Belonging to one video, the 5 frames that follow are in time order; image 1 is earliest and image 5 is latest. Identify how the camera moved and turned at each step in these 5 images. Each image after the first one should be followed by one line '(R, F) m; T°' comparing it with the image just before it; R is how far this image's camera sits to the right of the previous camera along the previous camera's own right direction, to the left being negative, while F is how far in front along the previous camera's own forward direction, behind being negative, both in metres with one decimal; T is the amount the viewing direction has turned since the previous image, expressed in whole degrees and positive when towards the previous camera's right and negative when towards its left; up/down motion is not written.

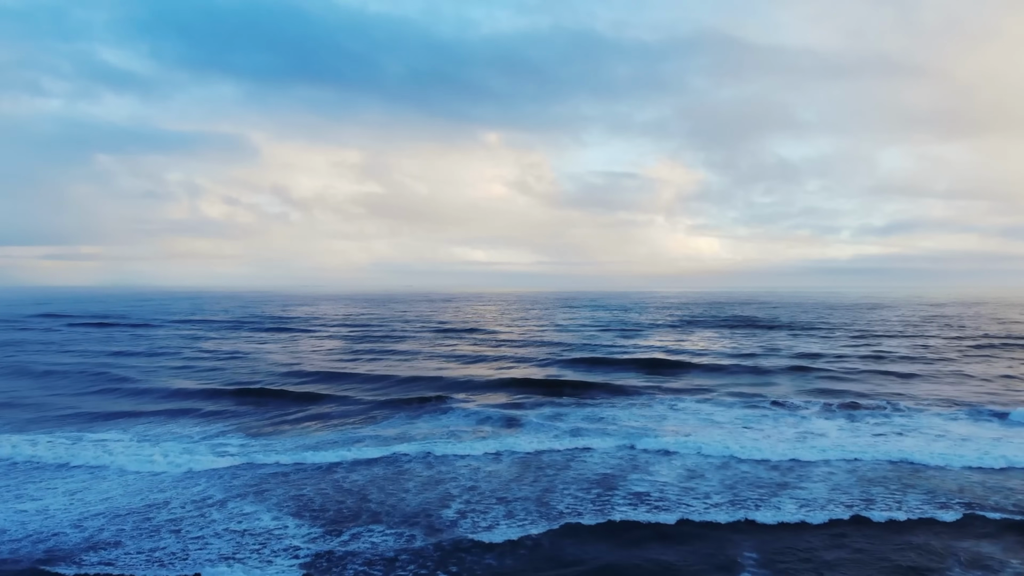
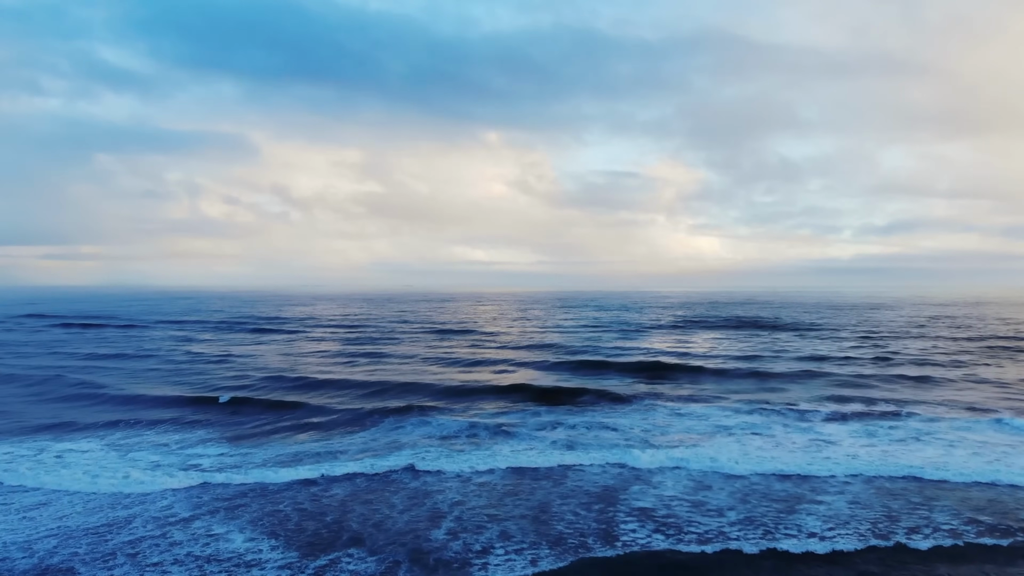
(+0.1, +0.5) m; 0°
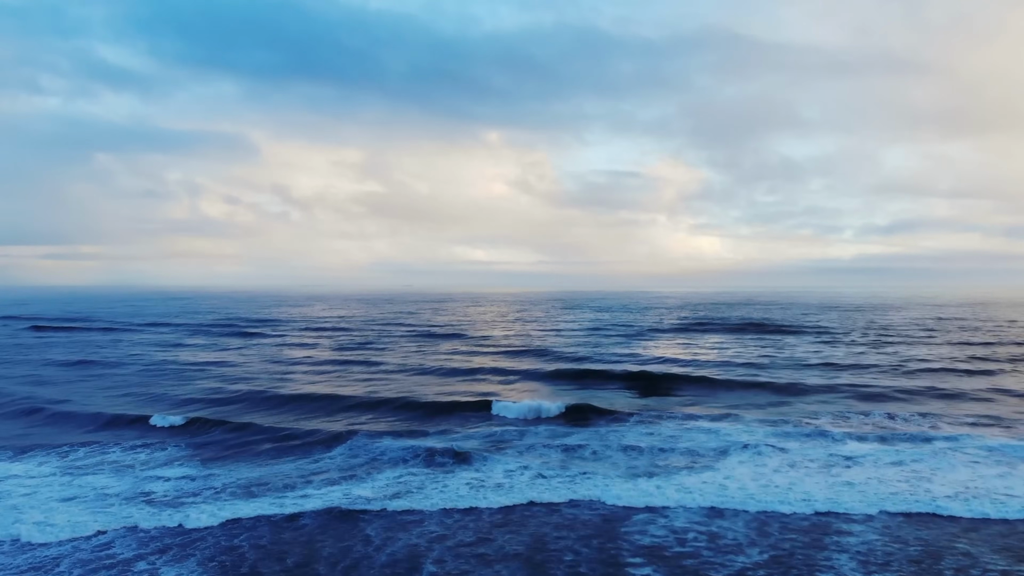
(+0.1, +0.7) m; 0°
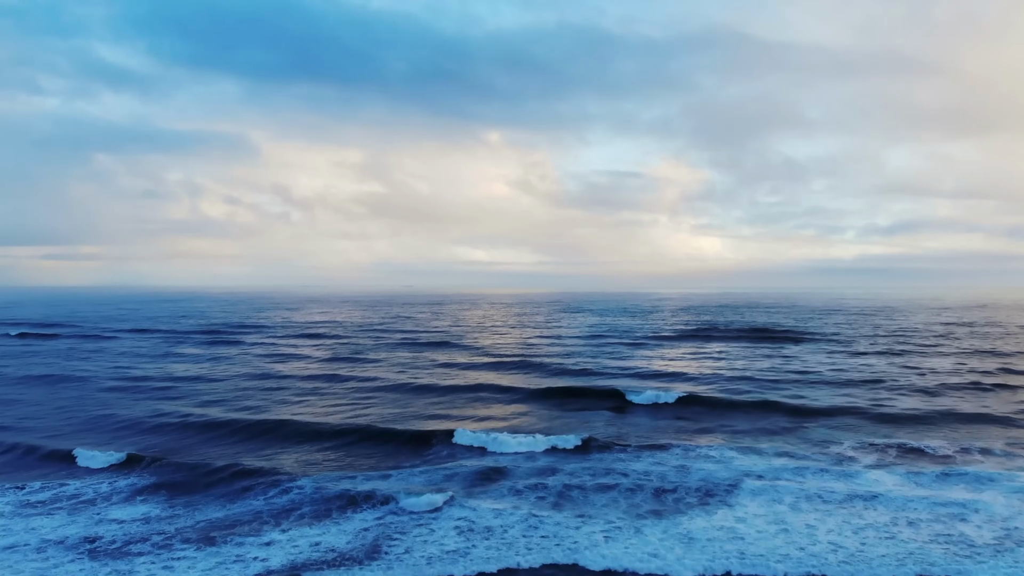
(+0.1, +0.8) m; 0°
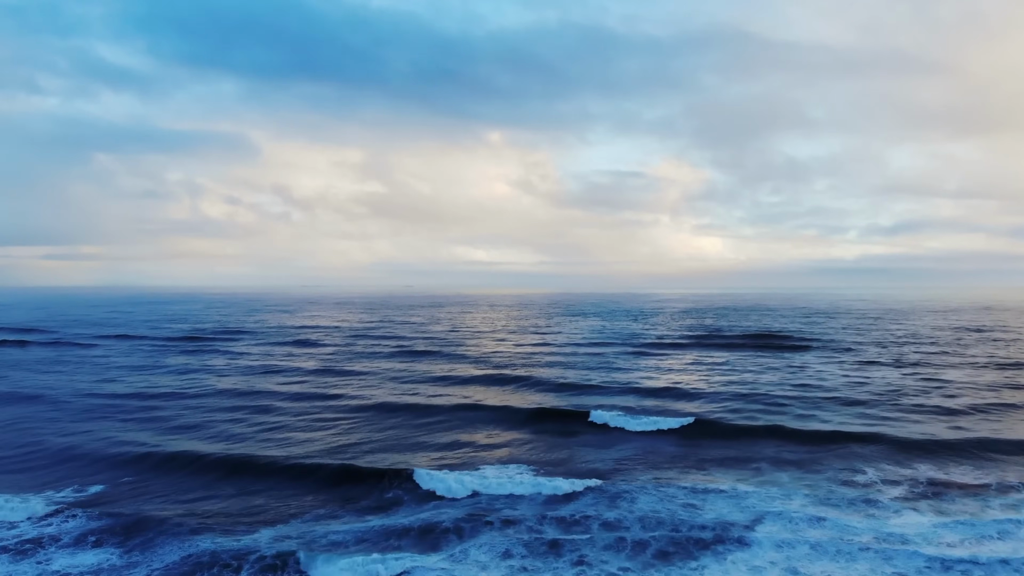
(+0.1, +0.7) m; 0°
